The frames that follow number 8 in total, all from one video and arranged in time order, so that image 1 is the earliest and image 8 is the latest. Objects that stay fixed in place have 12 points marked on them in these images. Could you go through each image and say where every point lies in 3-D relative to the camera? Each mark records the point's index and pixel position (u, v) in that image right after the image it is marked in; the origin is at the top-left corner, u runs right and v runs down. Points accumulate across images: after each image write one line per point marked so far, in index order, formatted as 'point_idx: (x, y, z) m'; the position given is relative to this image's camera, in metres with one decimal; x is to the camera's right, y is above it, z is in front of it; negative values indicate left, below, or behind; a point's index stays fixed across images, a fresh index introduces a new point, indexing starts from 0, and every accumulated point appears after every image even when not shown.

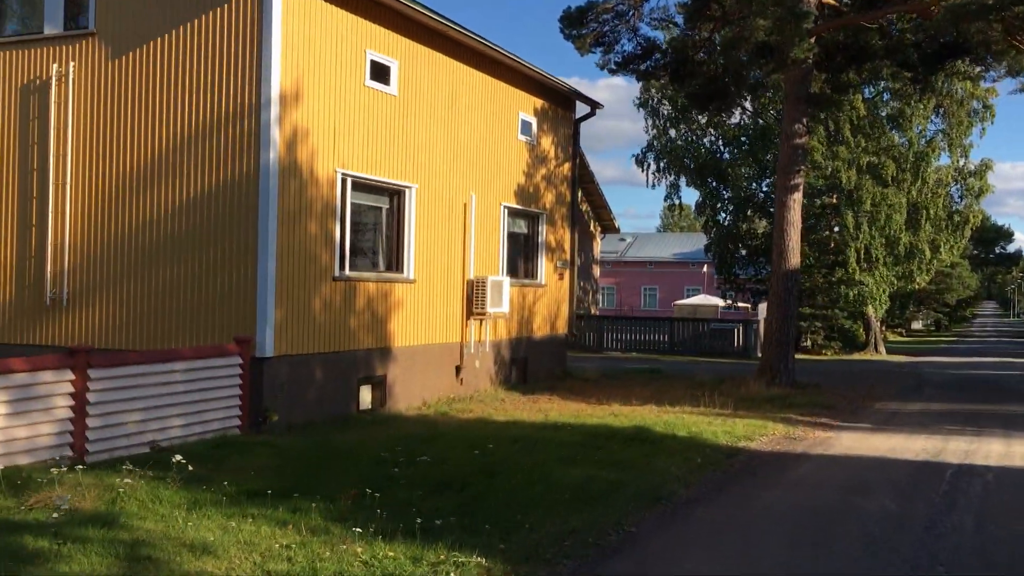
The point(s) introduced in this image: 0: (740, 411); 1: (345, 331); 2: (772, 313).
0: (+3.4, -1.9, +14.1) m
1: (-2.3, -0.6, +12.6) m
2: (+5.1, -0.5, +18.3) m
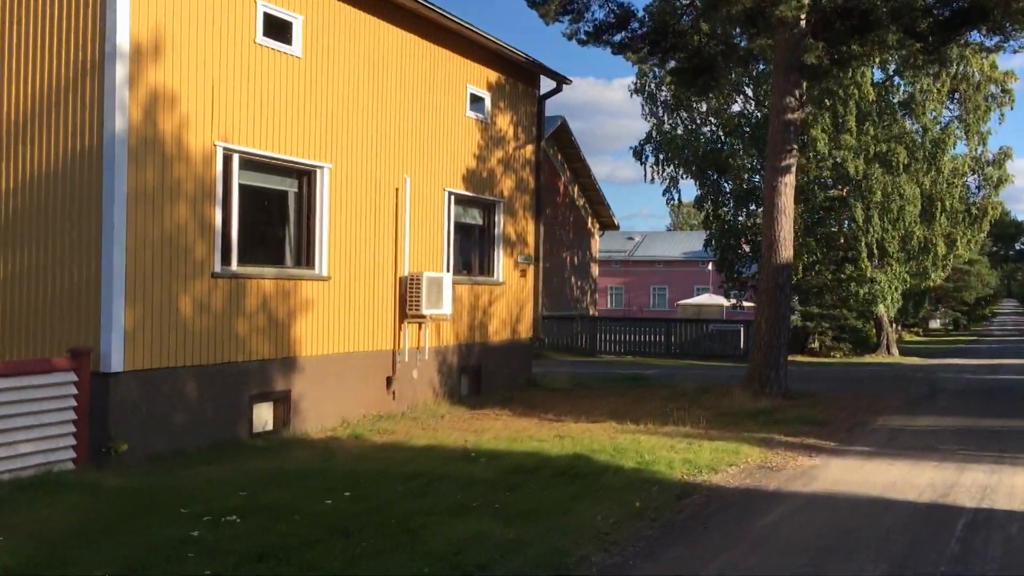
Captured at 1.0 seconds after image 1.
0: (+2.5, -1.8, +11.9) m
1: (-3.1, -0.6, +10.5) m
2: (+4.3, -0.4, +16.0) m
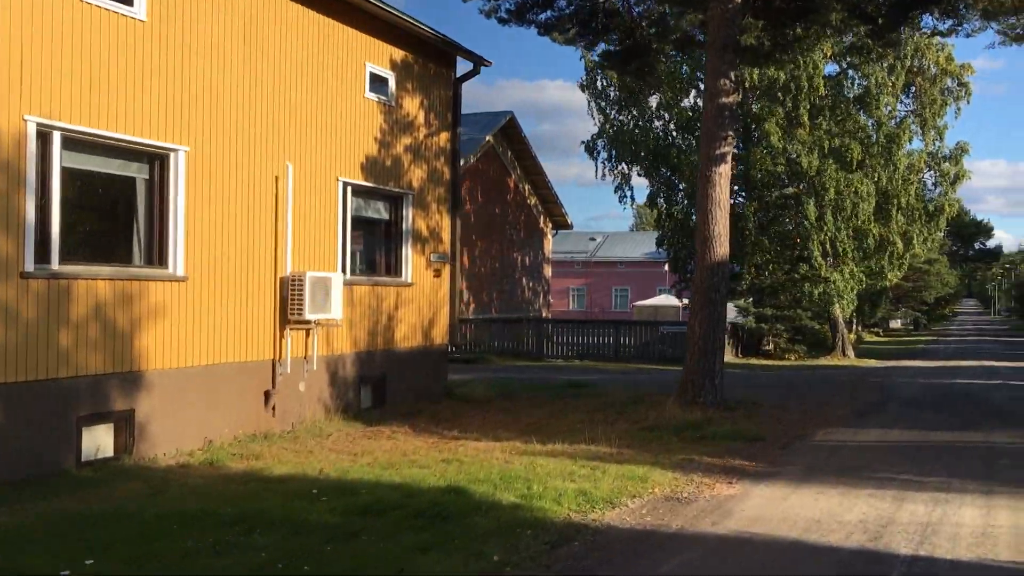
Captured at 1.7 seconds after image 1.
0: (+1.3, -1.8, +10.4) m
1: (-4.4, -0.6, +8.8) m
2: (+2.9, -0.4, +14.6) m
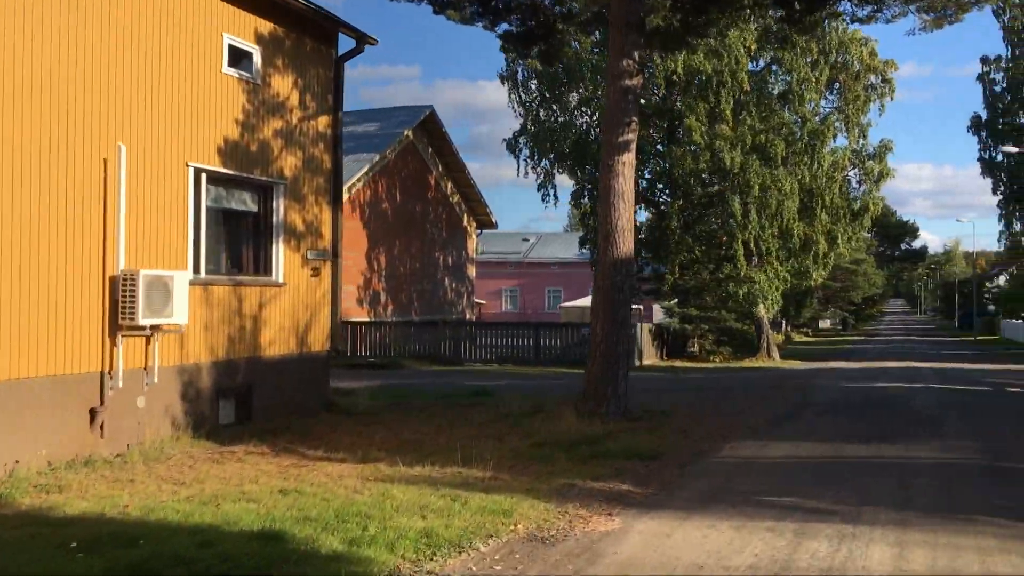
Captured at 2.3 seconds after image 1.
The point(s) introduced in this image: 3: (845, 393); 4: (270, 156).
0: (-0.1, -1.8, +9.1) m
1: (-5.6, -0.6, +7.1) m
2: (+1.2, -0.4, +13.4) m
3: (+6.3, -2.0, +17.8) m
4: (-3.3, +1.8, +12.9) m
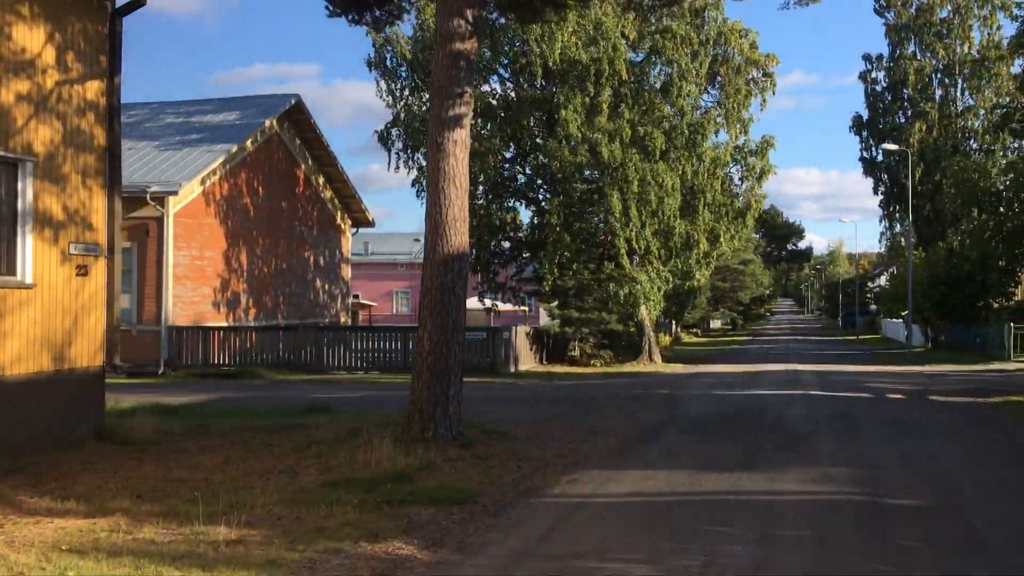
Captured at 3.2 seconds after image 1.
0: (-1.9, -1.8, +6.9) m
1: (-7.2, -0.6, +4.4) m
2: (-1.0, -0.4, +11.3) m
3: (+3.5, -2.0, +16.2) m
4: (-5.5, +1.8, +10.4) m
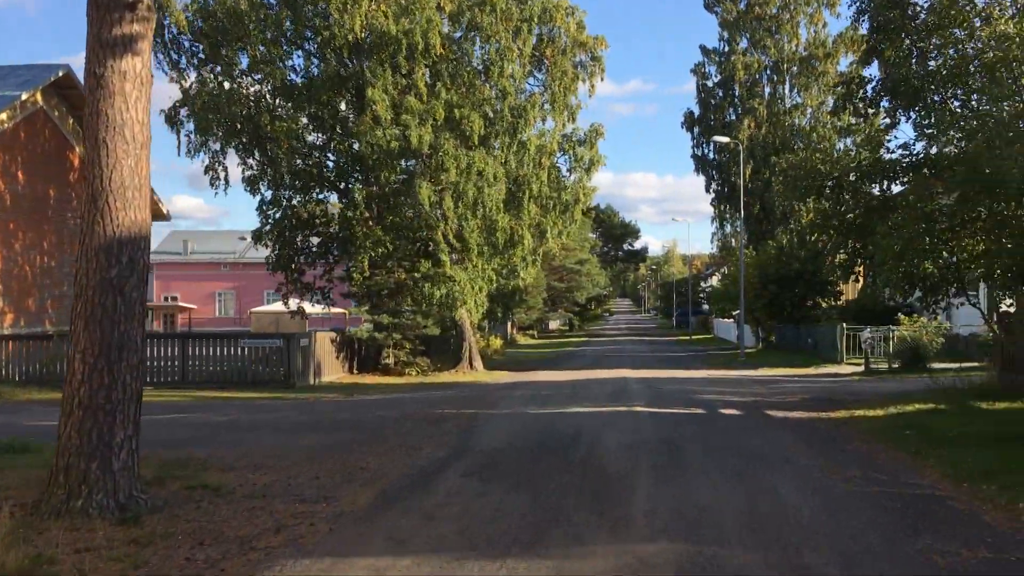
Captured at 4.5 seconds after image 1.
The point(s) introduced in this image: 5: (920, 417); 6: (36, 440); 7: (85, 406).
0: (-3.6, -1.8, +3.2) m
1: (-8.5, -0.6, -0.1) m
2: (-3.5, -0.4, +7.7) m
3: (+0.2, -2.0, +13.3) m
4: (-7.8, +1.8, +6.1) m
5: (+5.4, -1.7, +12.6) m
6: (-6.9, -2.2, +13.9) m
7: (-3.5, -1.0, +7.7) m
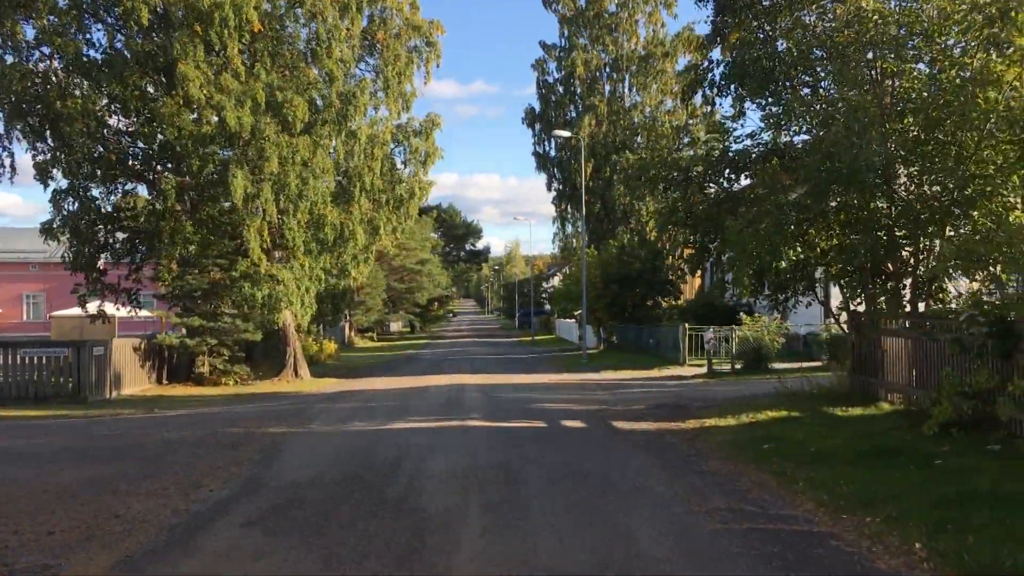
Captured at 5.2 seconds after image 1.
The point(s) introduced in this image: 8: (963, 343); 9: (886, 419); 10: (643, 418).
0: (-4.2, -1.8, +0.8) m
1: (-8.4, -0.6, -3.3) m
2: (-4.8, -0.4, +5.2) m
3: (-2.1, -2.0, +11.4) m
4: (-8.8, +1.8, +2.9) m
5: (+3.2, -1.7, +11.5) m
6: (-9.2, -2.2, +10.8) m
7: (-4.8, -1.0, +5.2) m
8: (+4.8, -0.6, +10.1) m
9: (+4.5, -1.6, +11.2) m
10: (+2.0, -2.0, +14.2) m
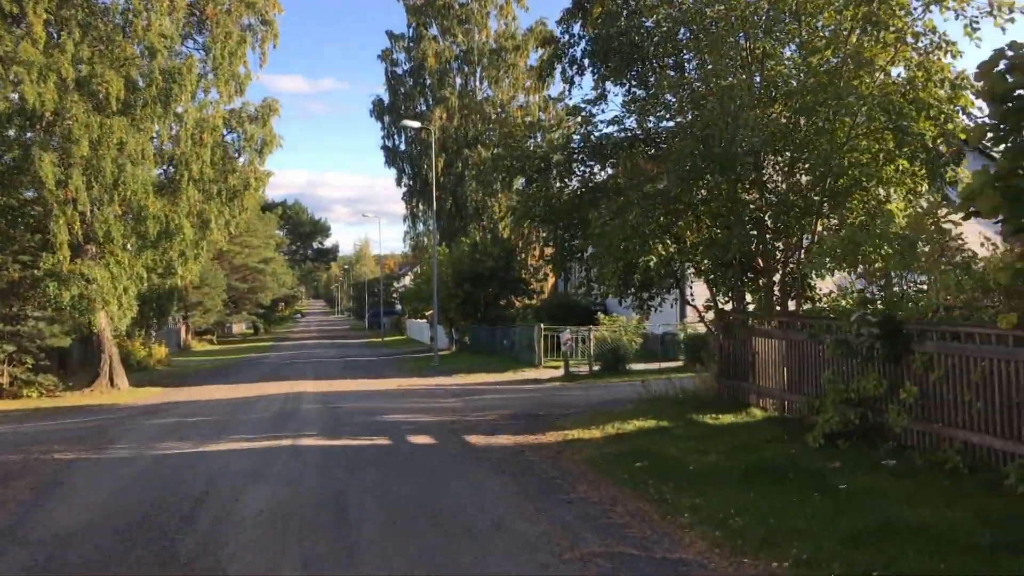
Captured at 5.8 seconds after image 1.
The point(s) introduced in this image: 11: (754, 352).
0: (-4.2, -1.8, -1.4) m
1: (-7.7, -0.6, -6.1) m
2: (-5.5, -0.4, +2.9) m
3: (-3.7, -1.9, +9.4) m
4: (-9.1, +1.8, 0.0) m
5: (+1.5, -1.7, +10.4) m
6: (-10.7, -2.2, +7.7) m
7: (-5.4, -1.0, +2.9) m
8: (+3.3, -0.6, +9.3) m
9: (+2.7, -1.5, +10.3) m
10: (-0.2, -1.9, +12.9) m
11: (+3.1, -0.8, +12.2) m
